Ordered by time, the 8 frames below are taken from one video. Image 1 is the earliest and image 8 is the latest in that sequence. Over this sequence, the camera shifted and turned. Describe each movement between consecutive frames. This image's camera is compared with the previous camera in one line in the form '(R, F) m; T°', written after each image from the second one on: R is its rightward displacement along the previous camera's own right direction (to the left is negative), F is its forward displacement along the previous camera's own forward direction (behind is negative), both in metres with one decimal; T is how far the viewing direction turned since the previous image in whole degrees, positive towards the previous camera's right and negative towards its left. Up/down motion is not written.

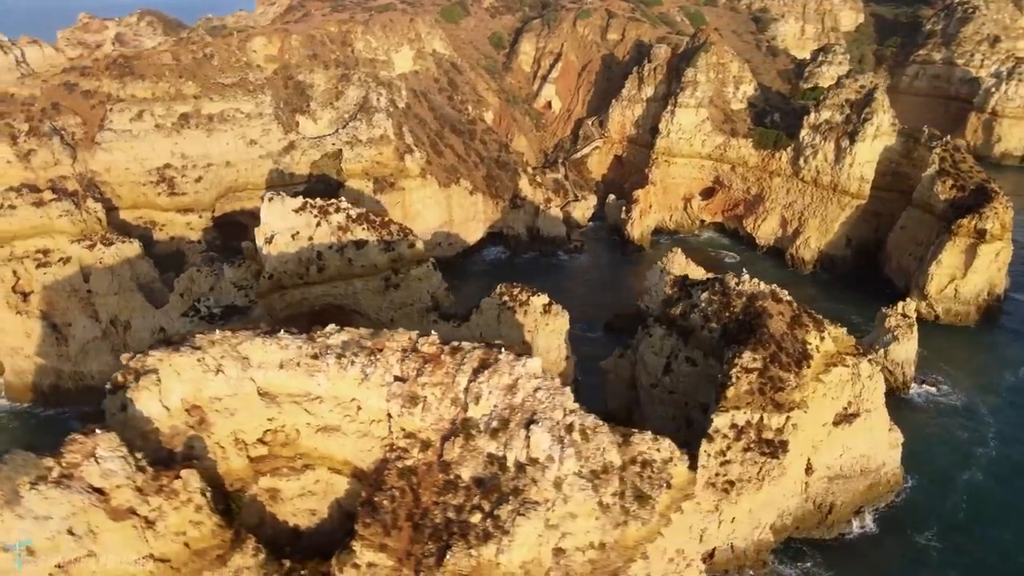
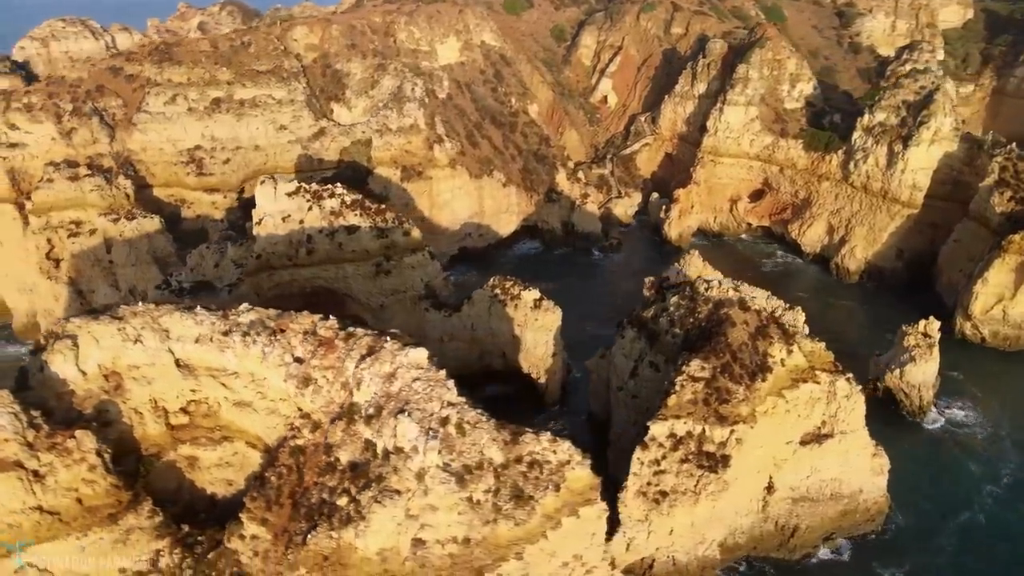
(+3.9, +0.3) m; -8°
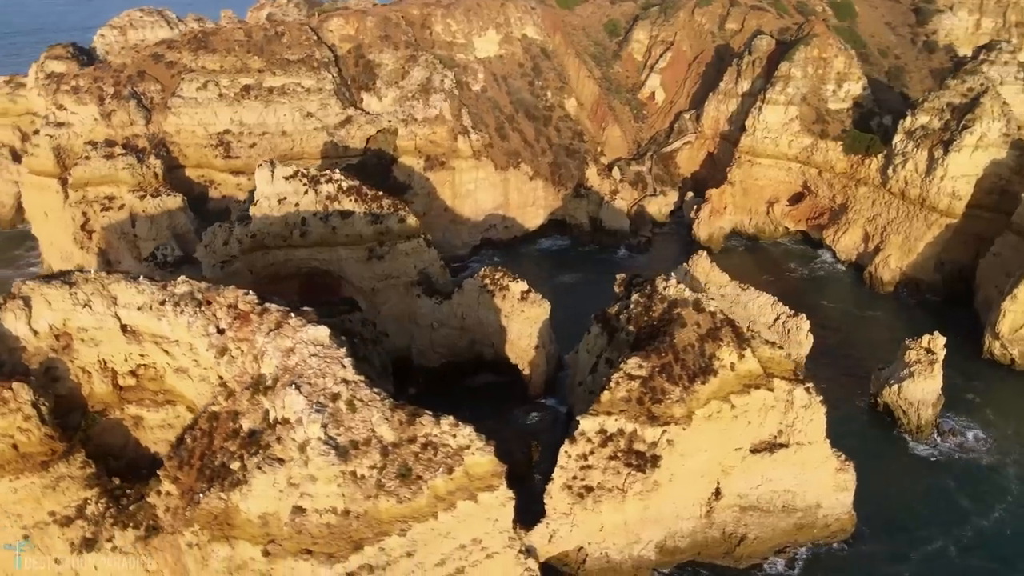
(+3.7, -0.1) m; -7°
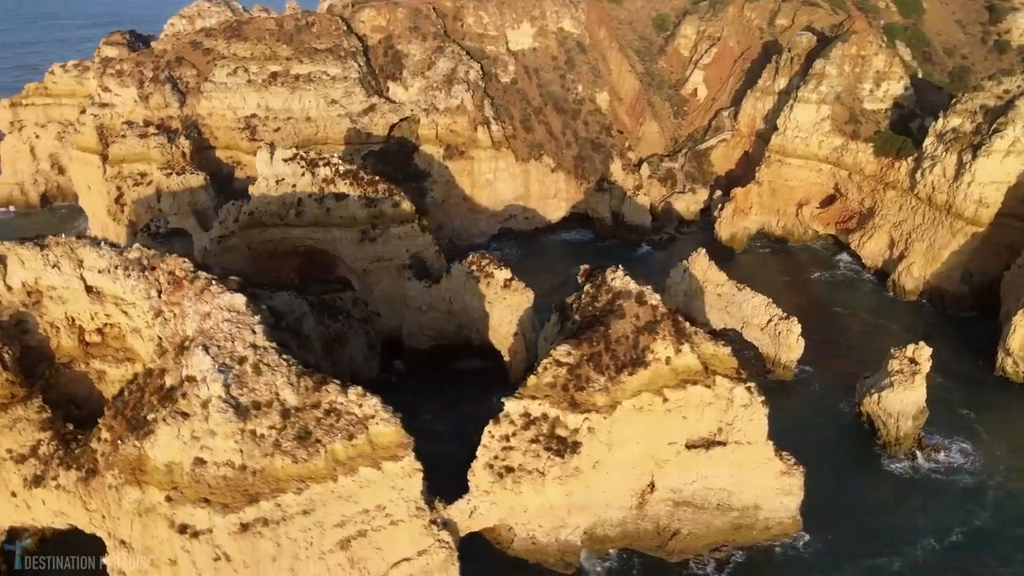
(+3.7, -0.3) m; -6°
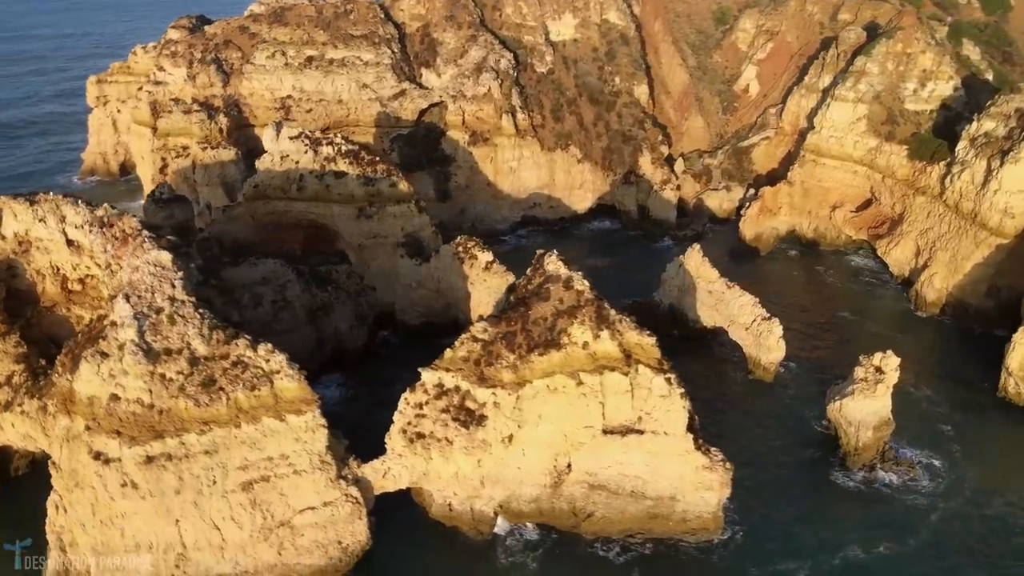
(+4.7, -0.5) m; -8°
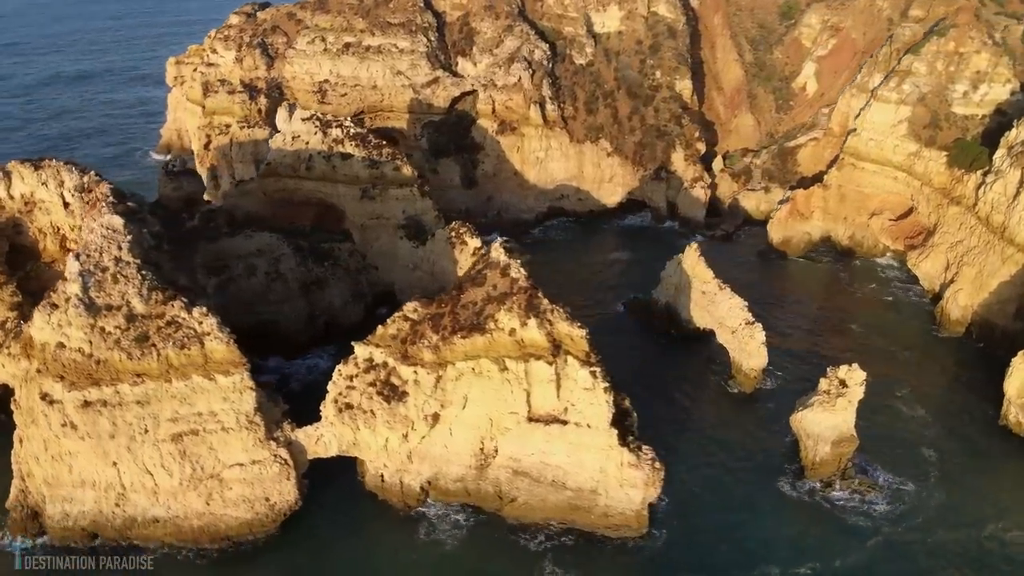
(+4.6, -0.1) m; -8°
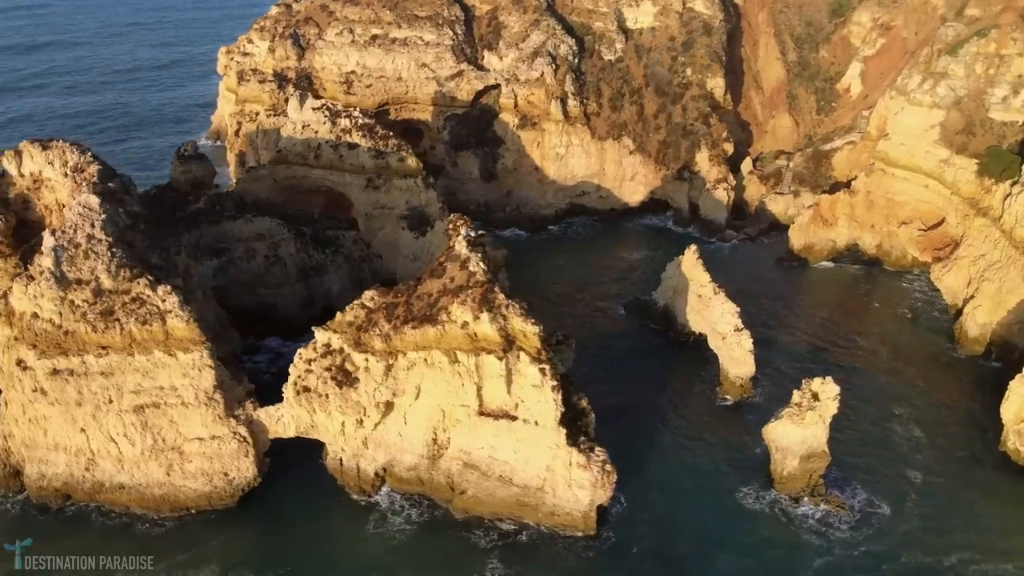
(+3.1, +0.2) m; -6°
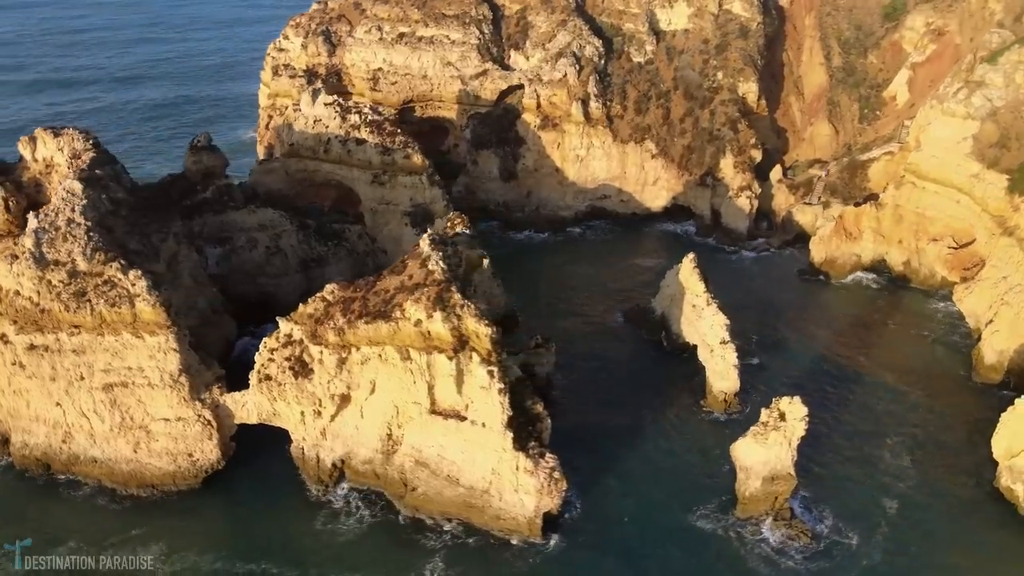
(+3.1, +0.3) m; -6°
